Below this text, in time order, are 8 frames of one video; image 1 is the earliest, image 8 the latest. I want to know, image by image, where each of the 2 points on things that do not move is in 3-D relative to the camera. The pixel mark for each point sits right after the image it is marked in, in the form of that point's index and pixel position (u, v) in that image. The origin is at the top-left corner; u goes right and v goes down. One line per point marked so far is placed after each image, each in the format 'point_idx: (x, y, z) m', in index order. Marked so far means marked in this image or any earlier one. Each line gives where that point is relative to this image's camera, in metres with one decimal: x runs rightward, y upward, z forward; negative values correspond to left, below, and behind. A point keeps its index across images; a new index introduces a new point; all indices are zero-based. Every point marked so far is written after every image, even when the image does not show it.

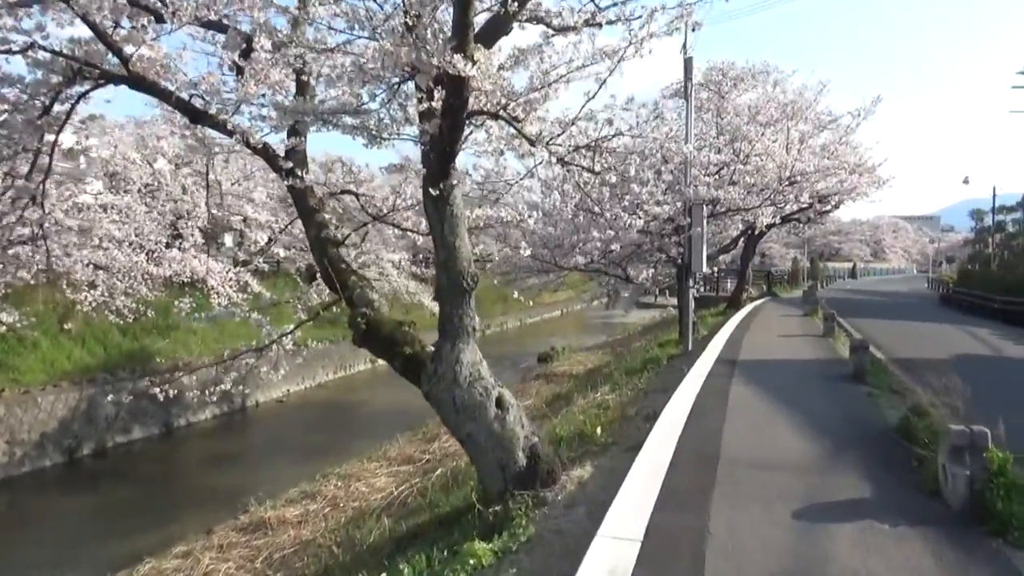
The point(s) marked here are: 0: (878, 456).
0: (+2.4, -1.1, +5.0) m
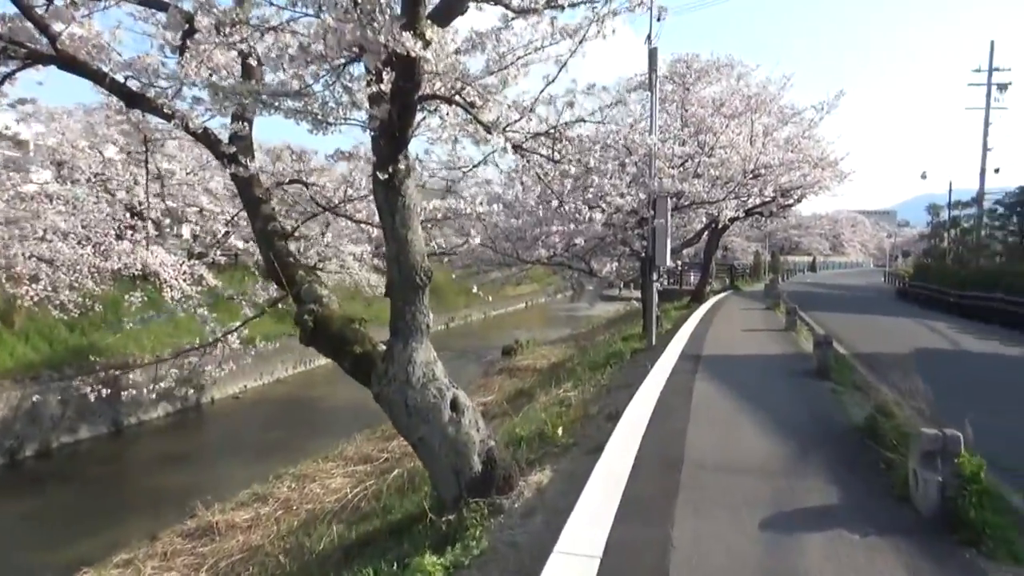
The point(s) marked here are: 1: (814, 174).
0: (+2.1, -1.1, +4.8) m
1: (+6.4, +2.4, +16.0) m
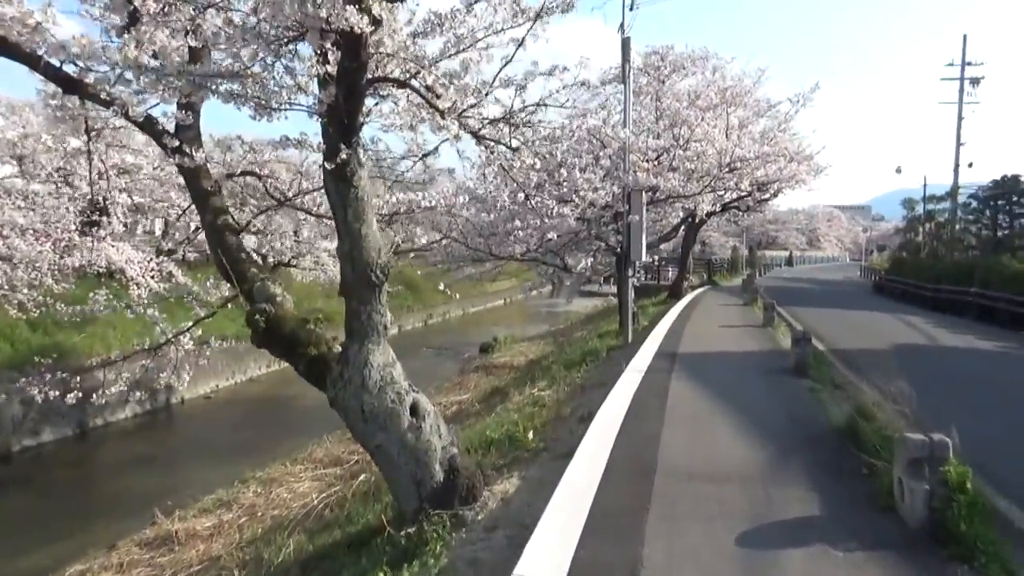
0: (+1.9, -1.1, +4.6) m
1: (+5.9, +2.5, +15.8) m
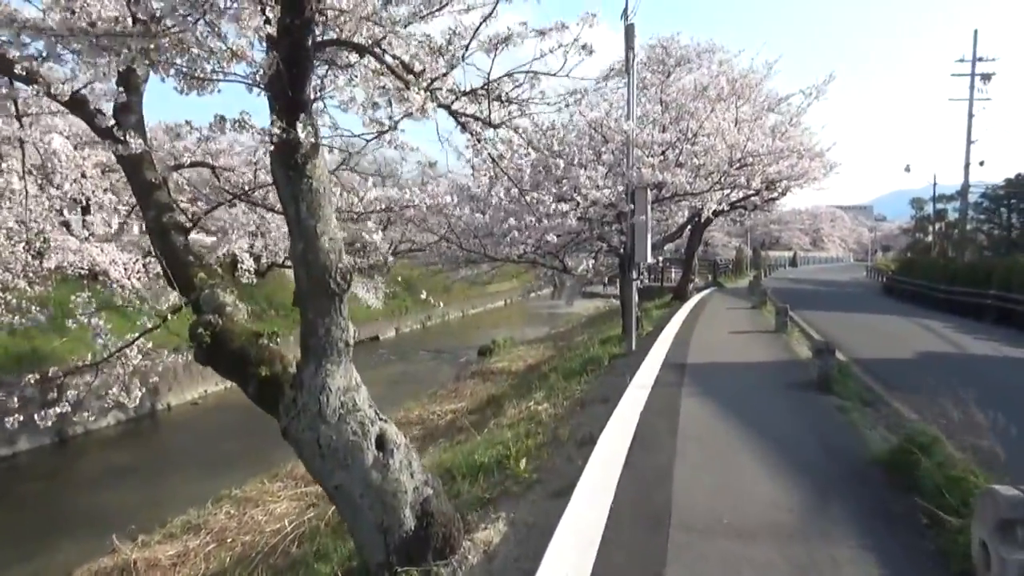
0: (+1.8, -1.1, +3.8) m
1: (+5.8, +2.5, +15.1) m
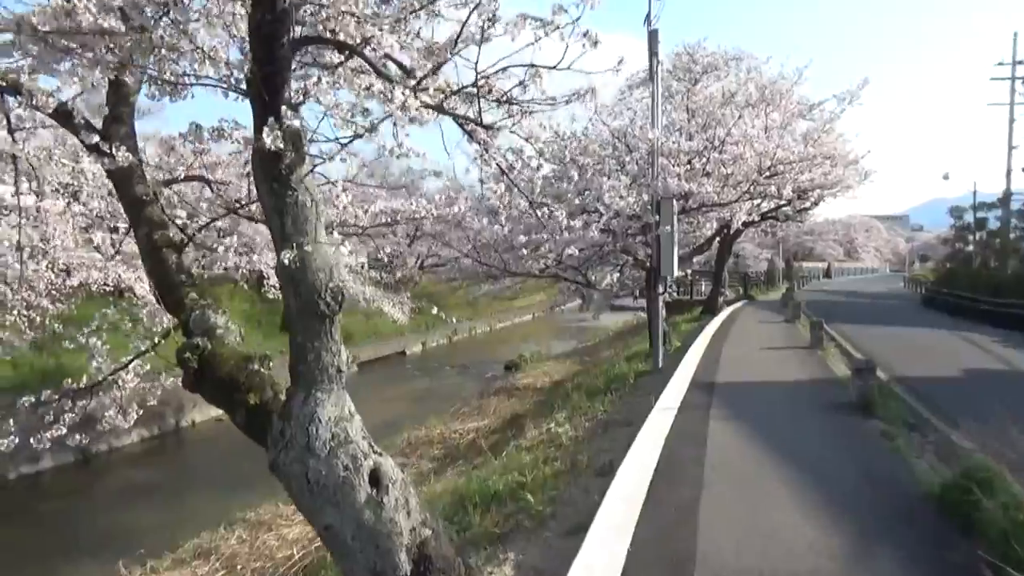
0: (+1.8, -1.2, +3.3) m
1: (+6.2, +2.2, +14.5) m
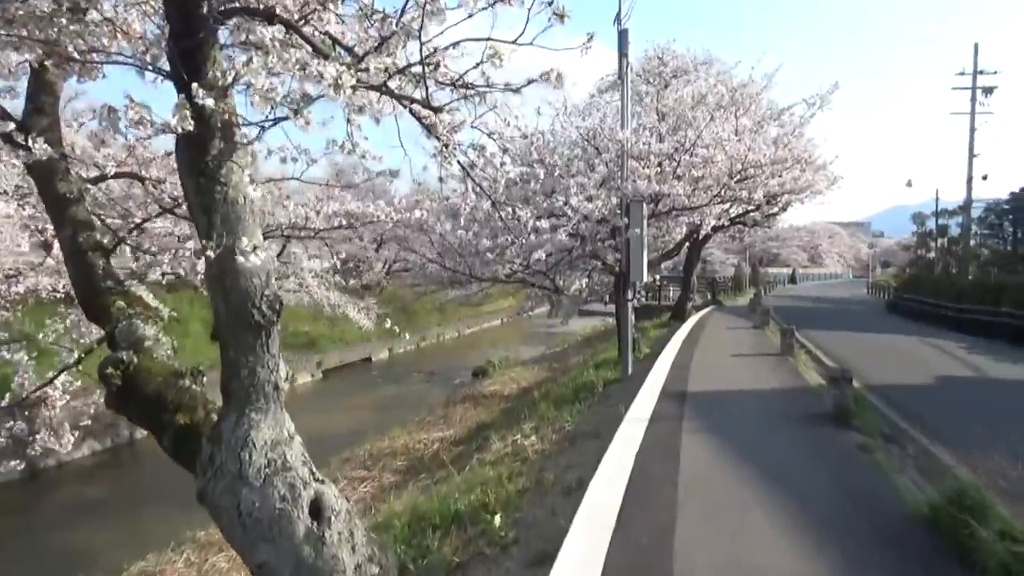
0: (+1.7, -1.2, +3.1) m
1: (+5.6, +2.1, +14.4) m
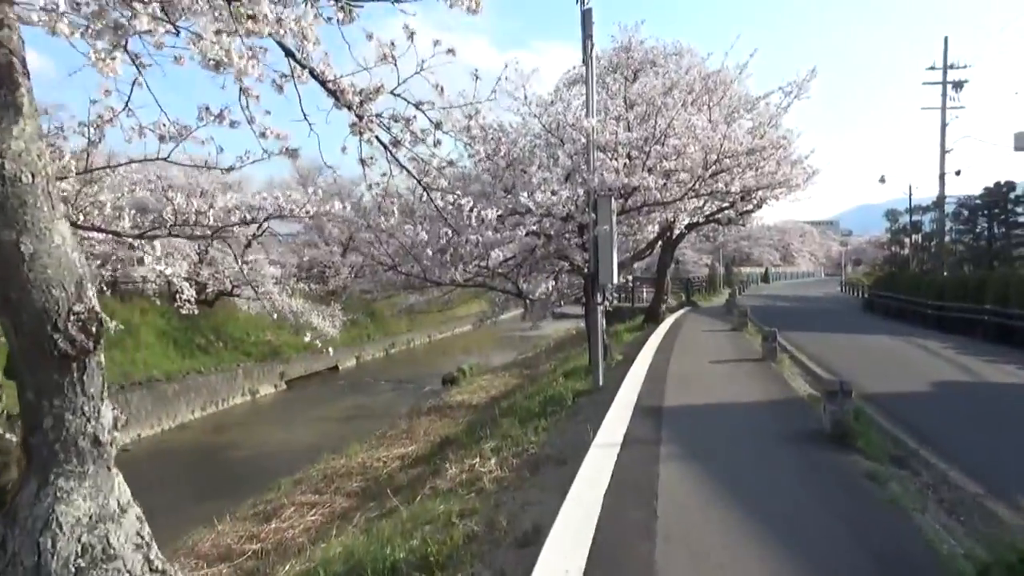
0: (+1.4, -1.2, +2.2) m
1: (+4.9, +2.1, +13.7) m
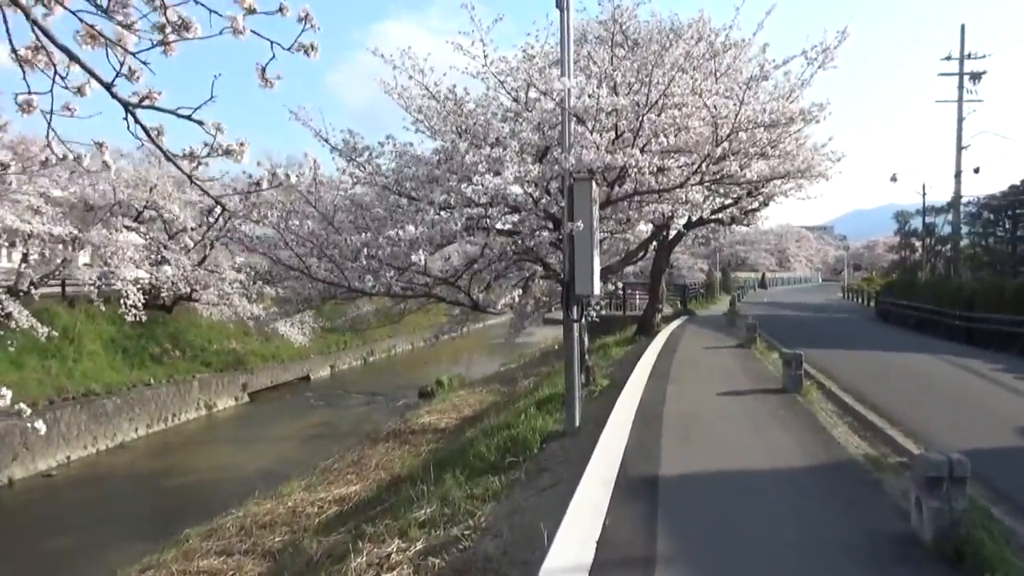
0: (+1.0, -1.3, 0.0) m
1: (+4.4, +2.0, +11.5) m
